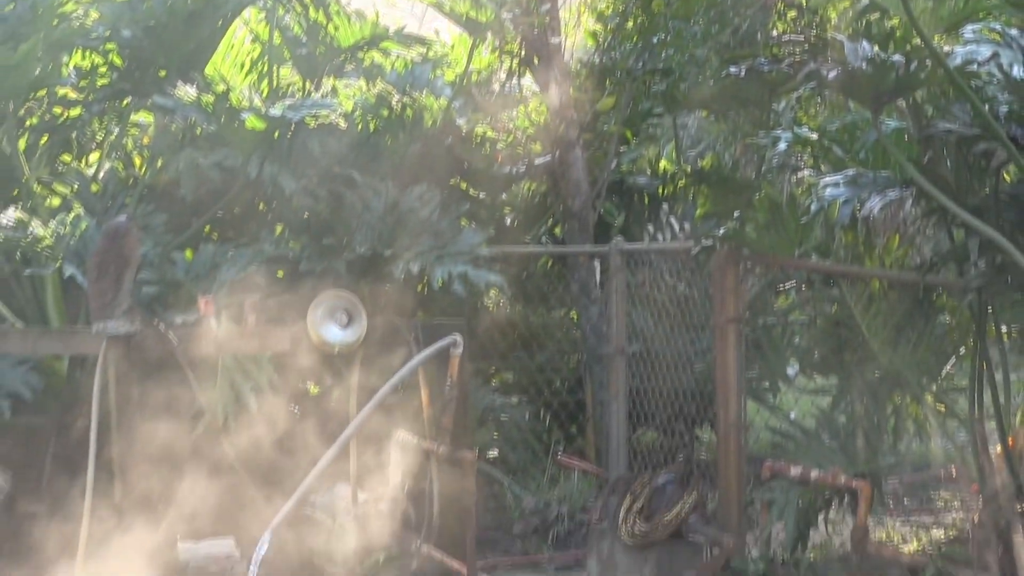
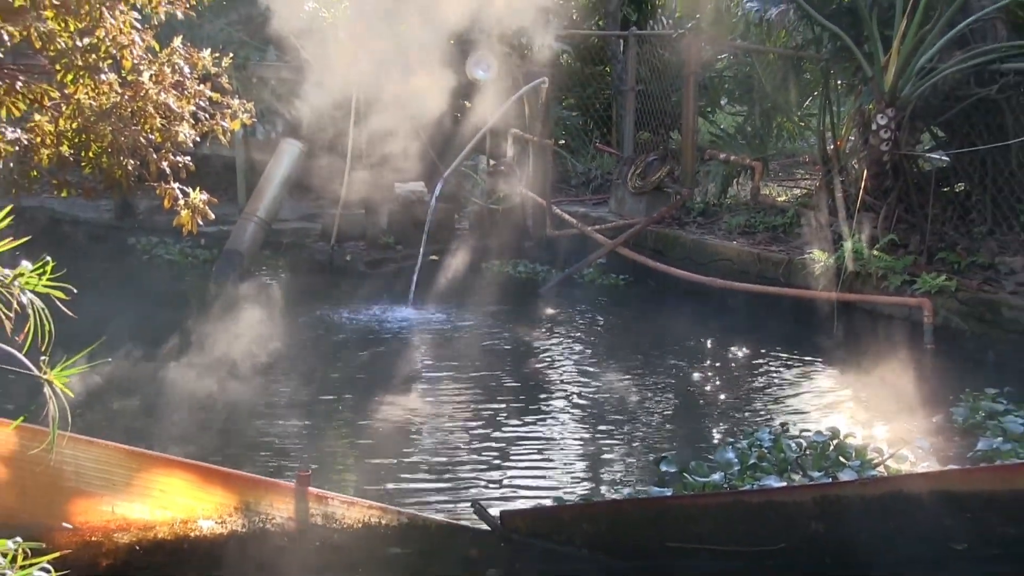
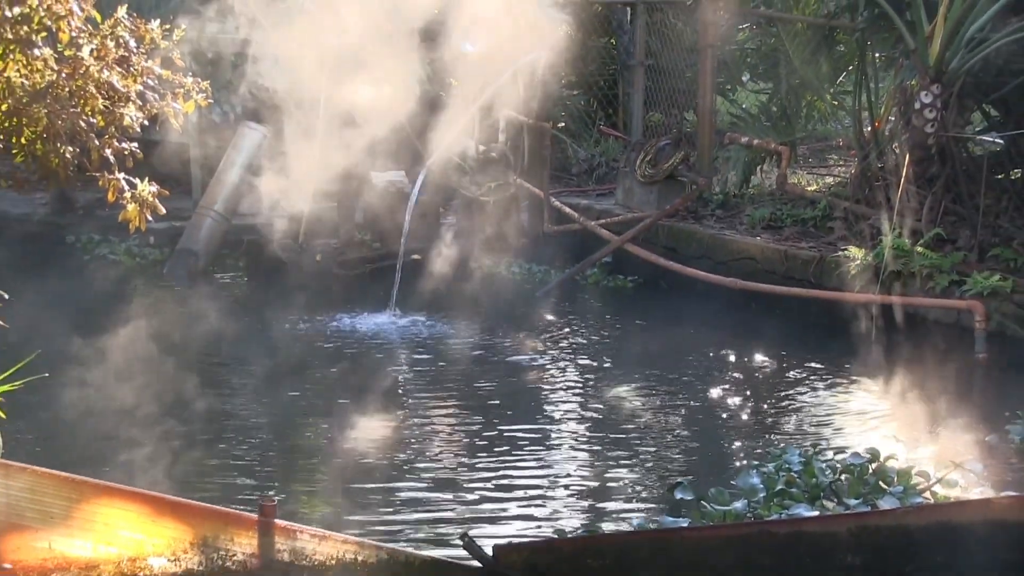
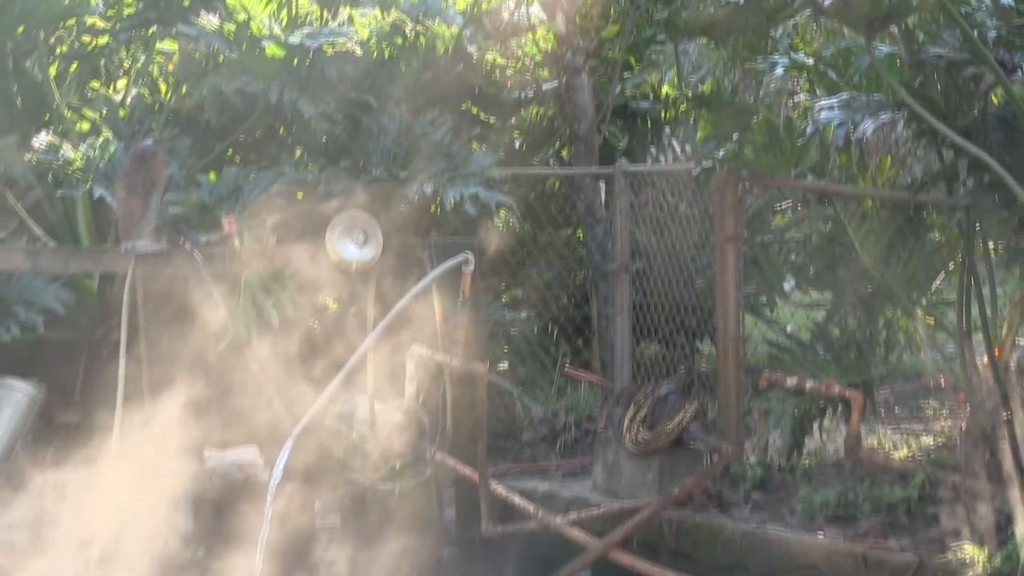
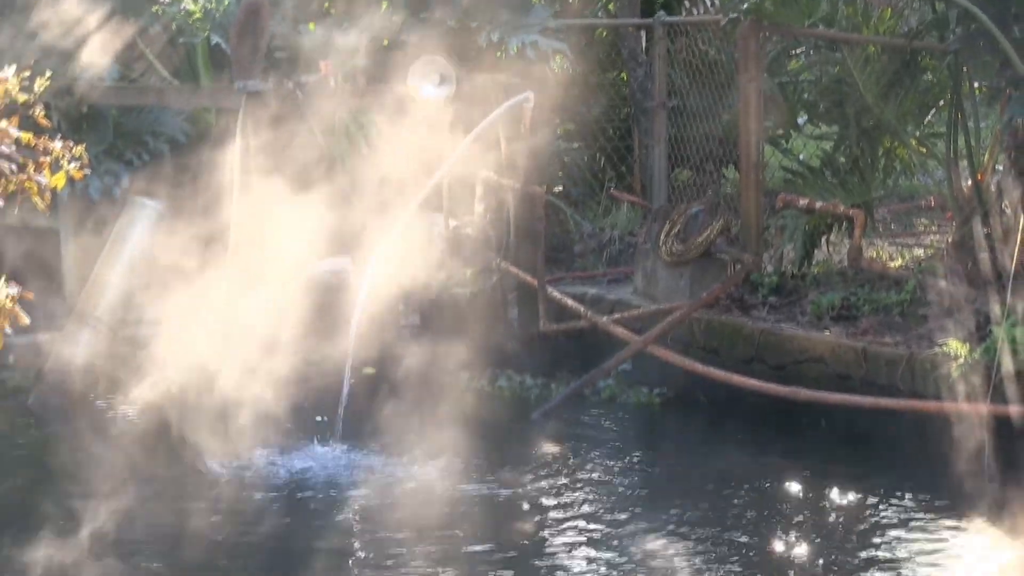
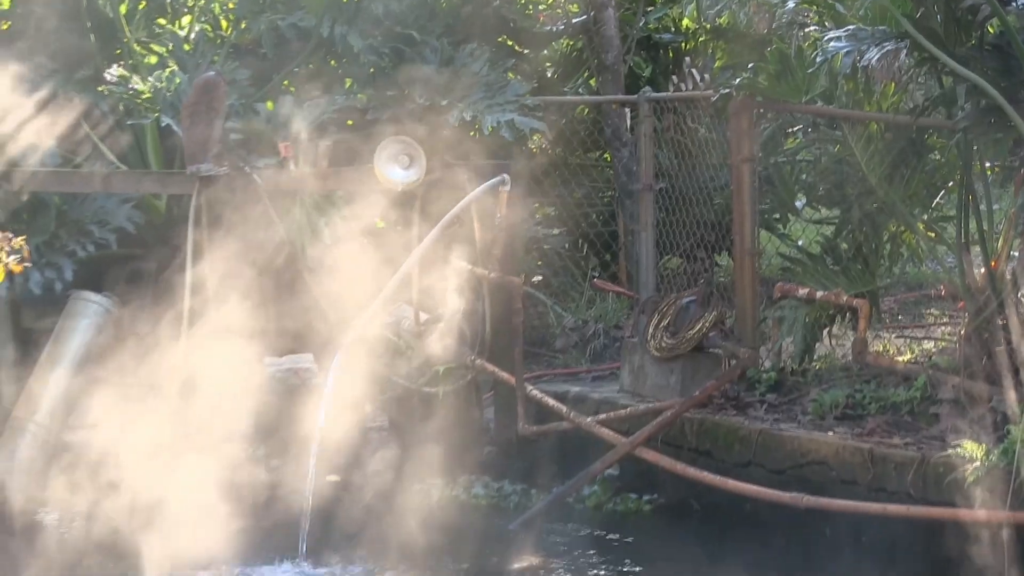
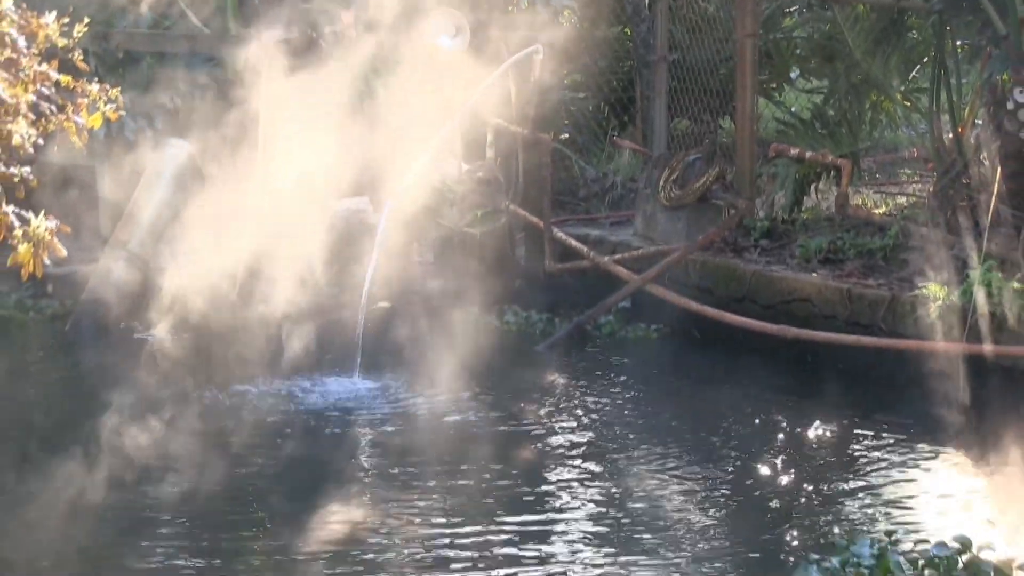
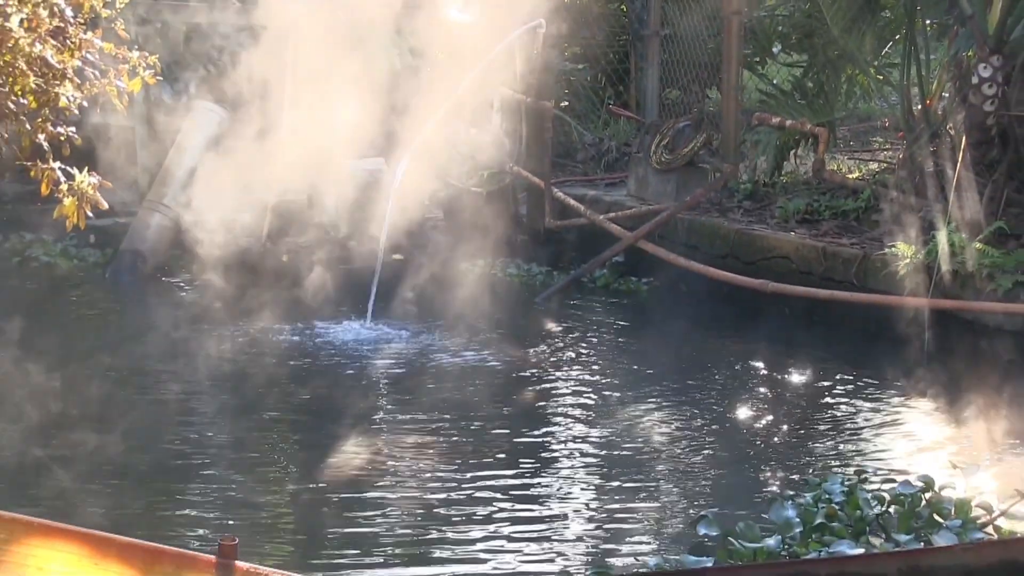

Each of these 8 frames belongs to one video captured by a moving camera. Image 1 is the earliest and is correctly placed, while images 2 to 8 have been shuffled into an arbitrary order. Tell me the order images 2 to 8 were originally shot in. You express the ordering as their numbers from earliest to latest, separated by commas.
4, 6, 5, 7, 8, 3, 2
